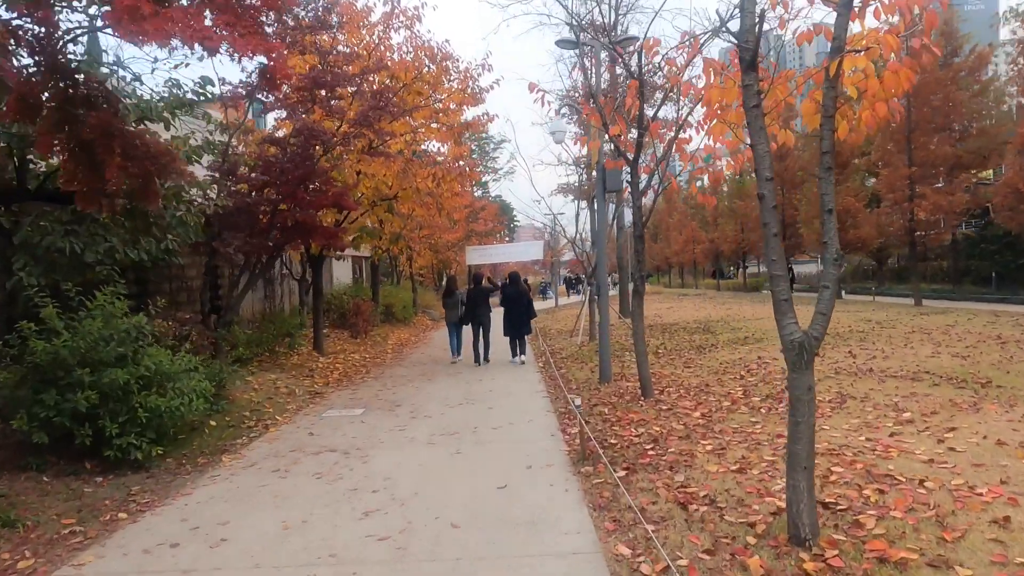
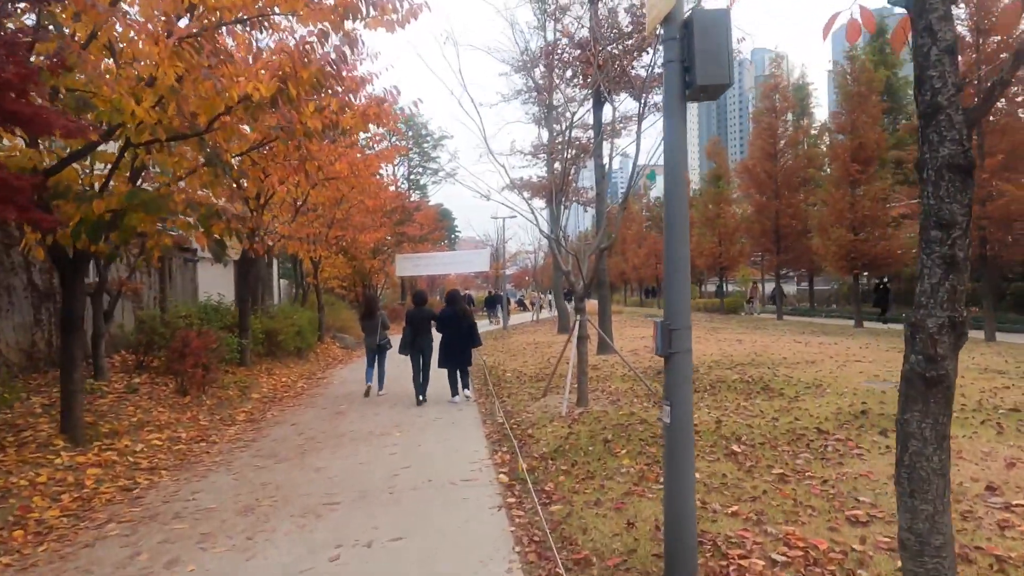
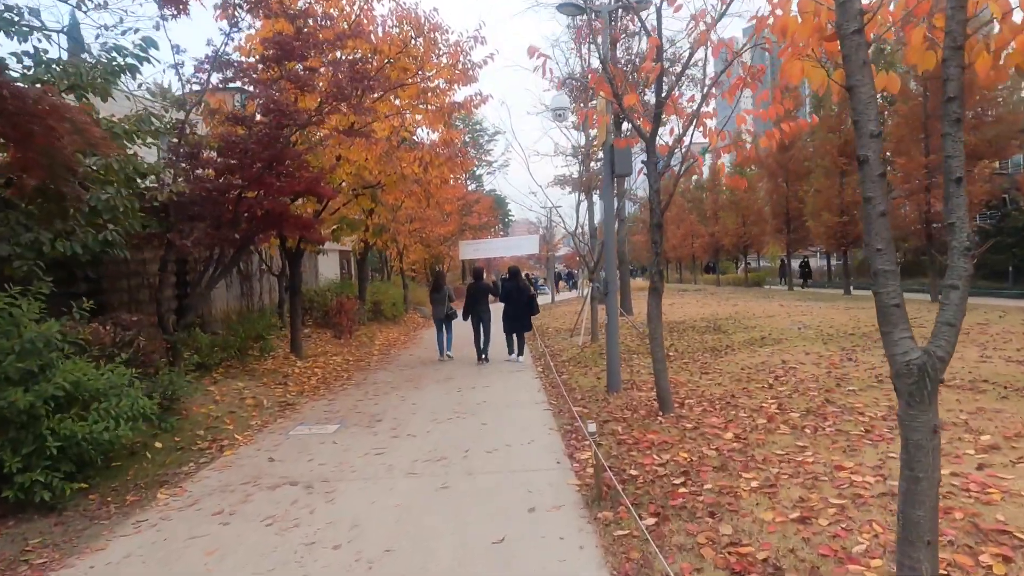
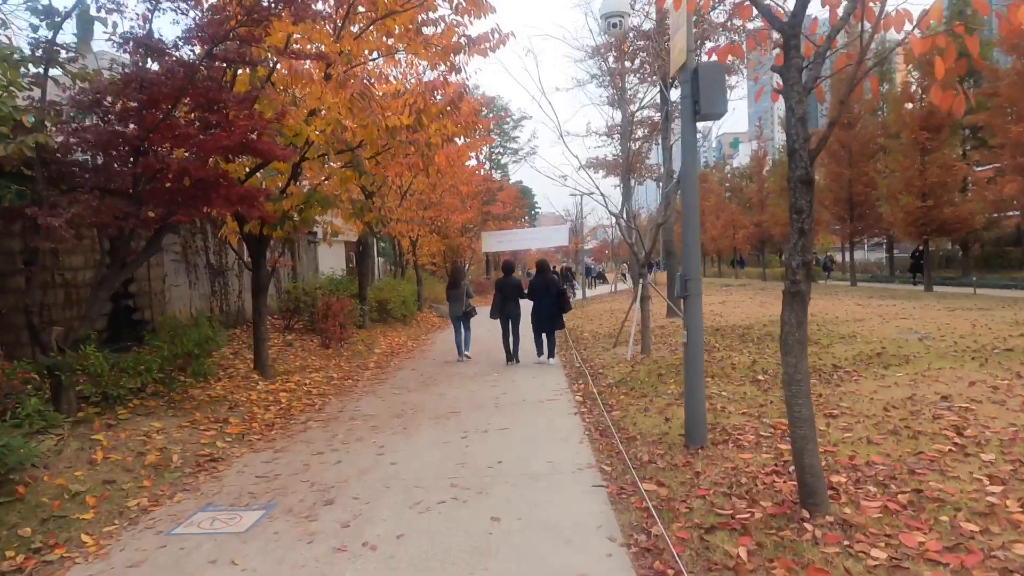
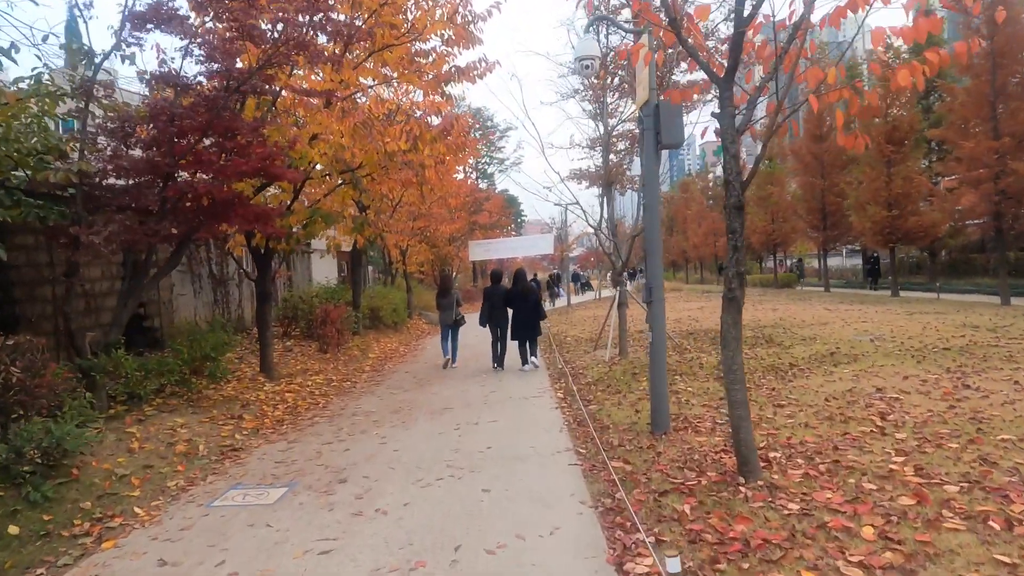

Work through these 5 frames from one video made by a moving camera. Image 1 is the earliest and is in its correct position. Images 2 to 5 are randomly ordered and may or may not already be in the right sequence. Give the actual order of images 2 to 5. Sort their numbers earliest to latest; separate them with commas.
3, 5, 4, 2
